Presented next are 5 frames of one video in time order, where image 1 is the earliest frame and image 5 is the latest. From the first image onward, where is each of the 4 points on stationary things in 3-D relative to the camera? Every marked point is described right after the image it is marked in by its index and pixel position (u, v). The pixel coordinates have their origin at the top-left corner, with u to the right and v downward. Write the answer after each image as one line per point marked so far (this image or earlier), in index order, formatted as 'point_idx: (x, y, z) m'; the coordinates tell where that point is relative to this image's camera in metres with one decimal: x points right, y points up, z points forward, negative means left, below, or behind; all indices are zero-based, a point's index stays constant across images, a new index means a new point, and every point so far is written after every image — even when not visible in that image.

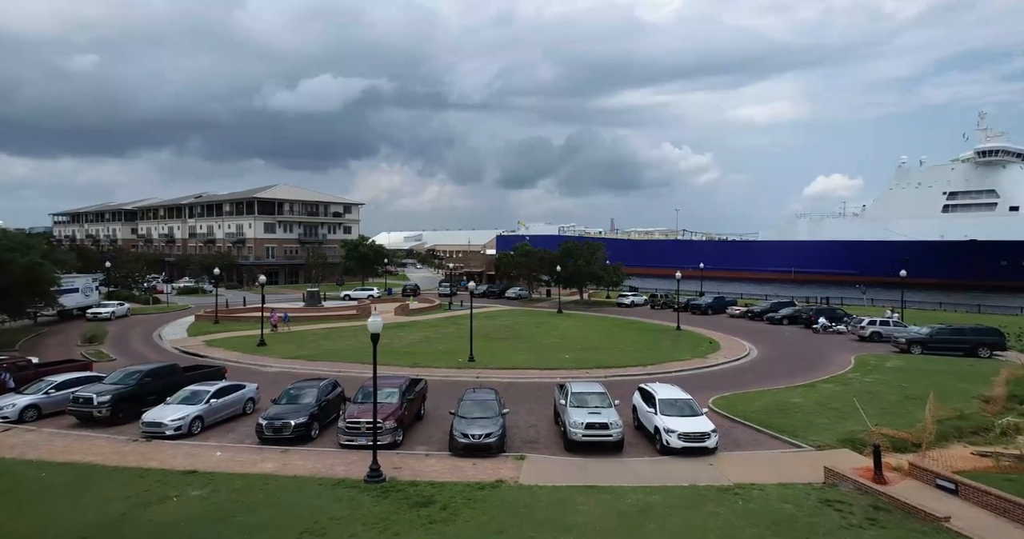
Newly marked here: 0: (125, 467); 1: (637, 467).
0: (-7.7, -3.9, +13.2) m
1: (+2.7, -4.2, +14.1) m
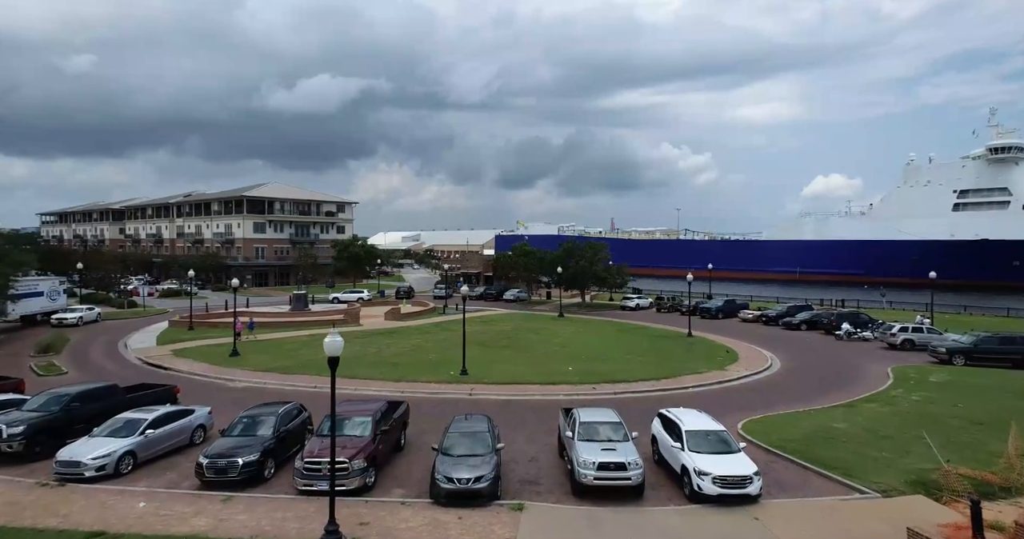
0: (-7.8, -4.0, +10.4) m
1: (+2.6, -4.3, +11.3) m
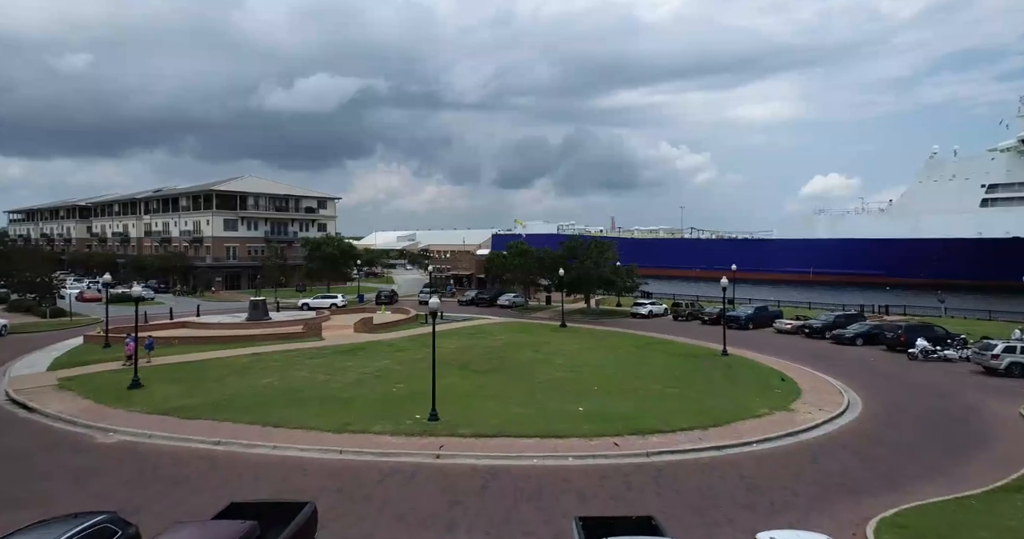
0: (-8.0, -4.2, +3.6) m
1: (+2.3, -4.4, +4.5) m
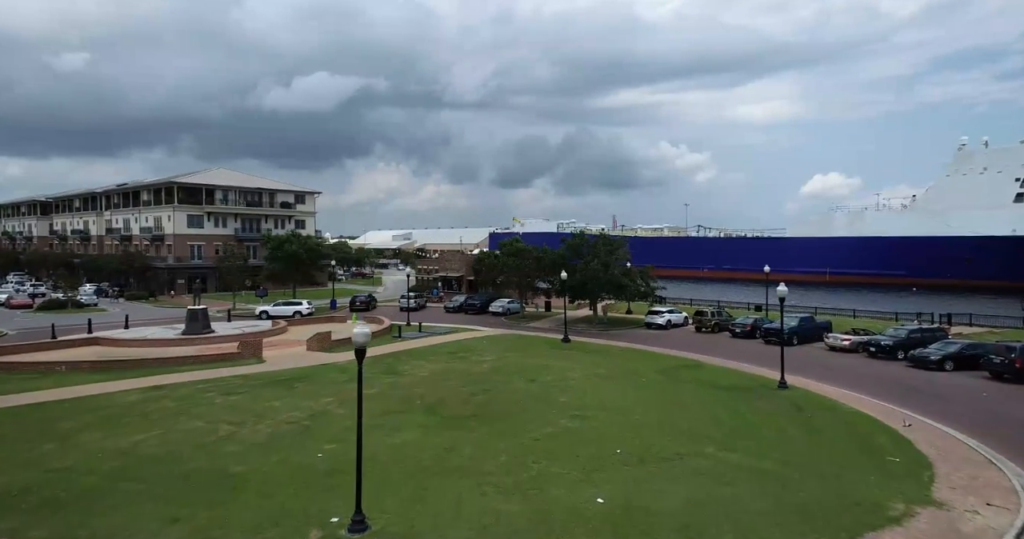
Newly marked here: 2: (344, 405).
0: (-8.4, -4.3, -3.4) m
1: (+2.0, -4.6, -2.4) m
2: (-4.8, -3.8, +18.8) m
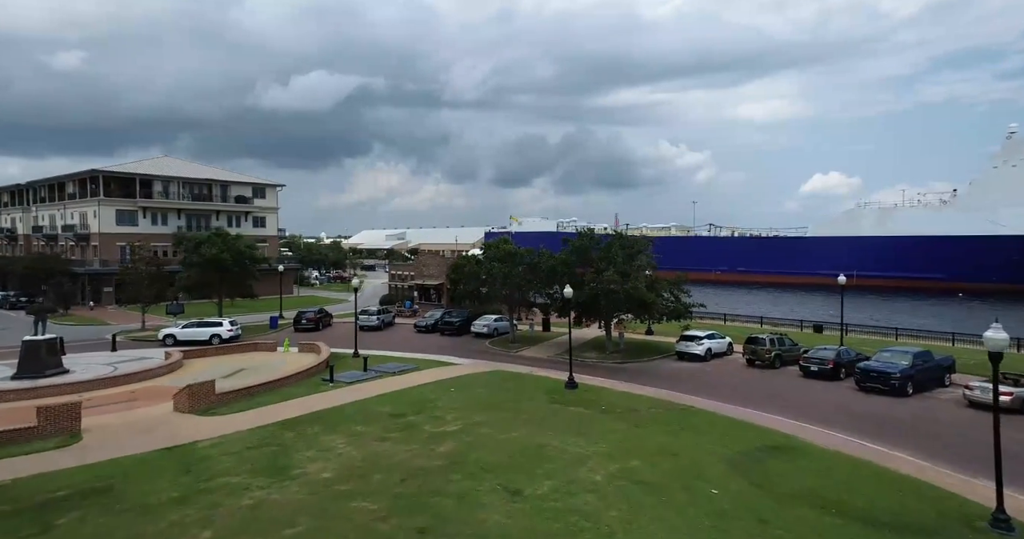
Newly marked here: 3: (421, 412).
0: (-9.0, -4.8, -13.7) m
1: (+1.4, -5.0, -12.7) m
2: (-5.4, -4.3, +8.5) m
3: (-2.5, -4.0, +18.7) m
